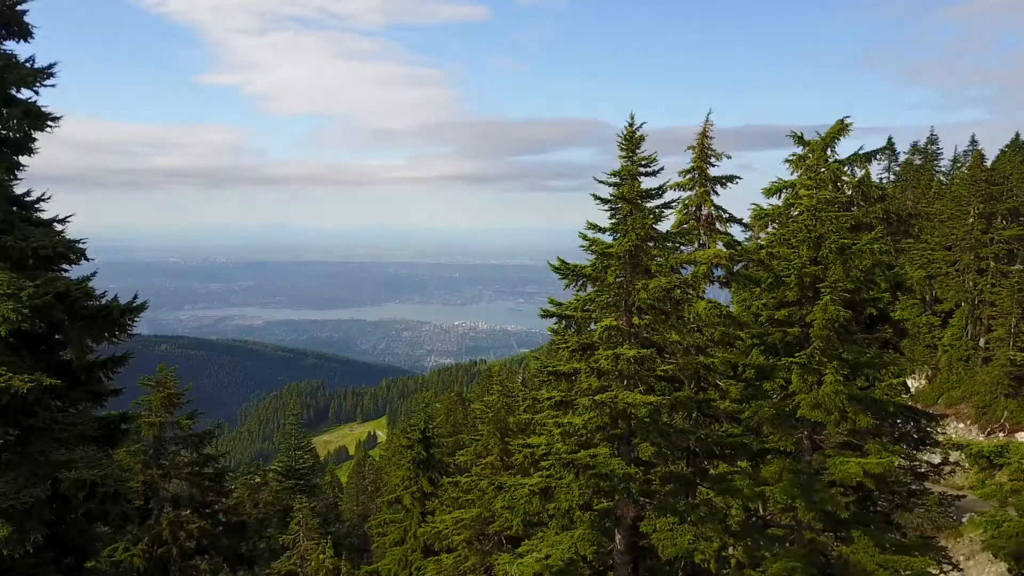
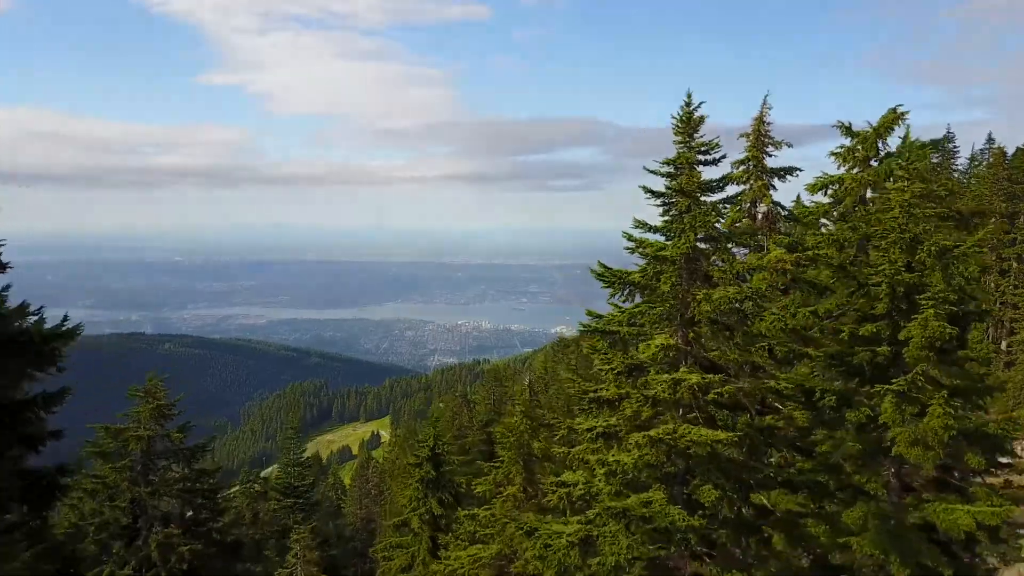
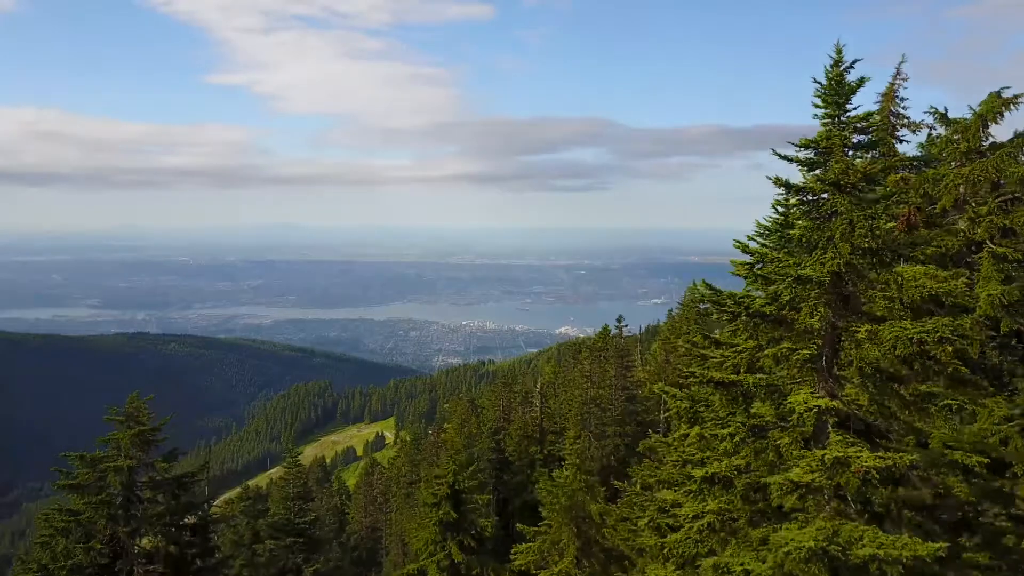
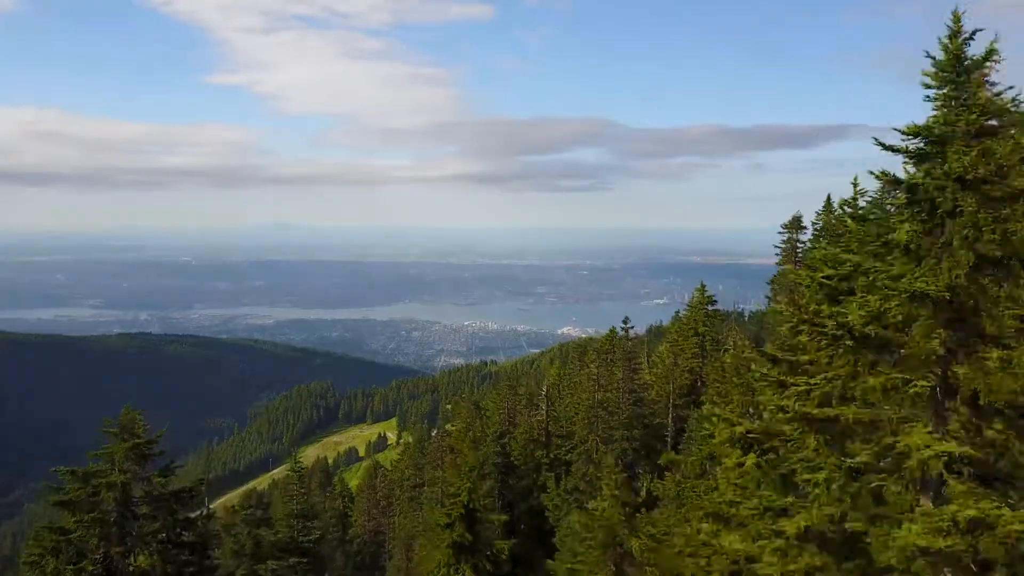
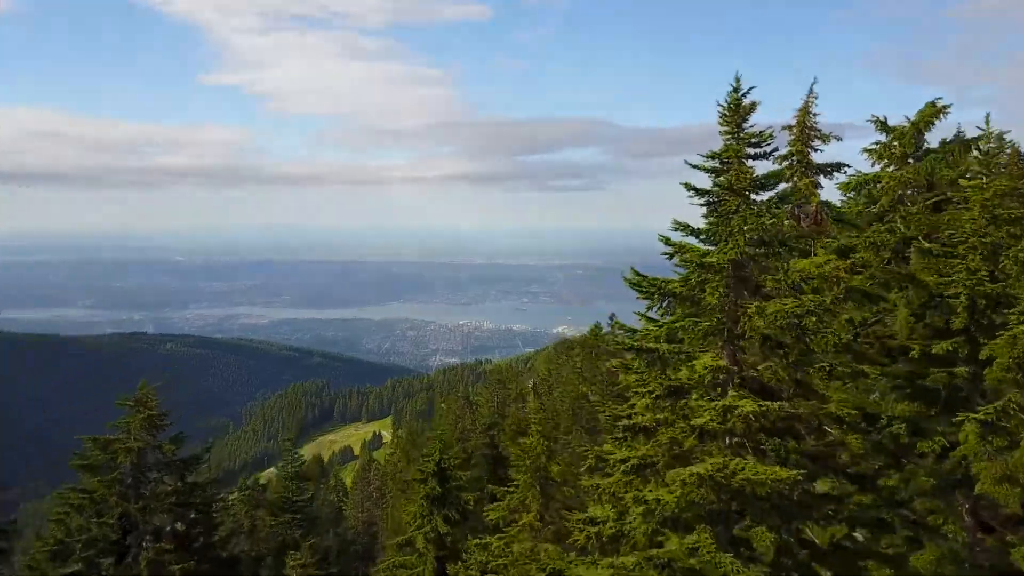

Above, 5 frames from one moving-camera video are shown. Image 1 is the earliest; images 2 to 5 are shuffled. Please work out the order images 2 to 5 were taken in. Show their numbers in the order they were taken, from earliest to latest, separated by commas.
2, 5, 3, 4
